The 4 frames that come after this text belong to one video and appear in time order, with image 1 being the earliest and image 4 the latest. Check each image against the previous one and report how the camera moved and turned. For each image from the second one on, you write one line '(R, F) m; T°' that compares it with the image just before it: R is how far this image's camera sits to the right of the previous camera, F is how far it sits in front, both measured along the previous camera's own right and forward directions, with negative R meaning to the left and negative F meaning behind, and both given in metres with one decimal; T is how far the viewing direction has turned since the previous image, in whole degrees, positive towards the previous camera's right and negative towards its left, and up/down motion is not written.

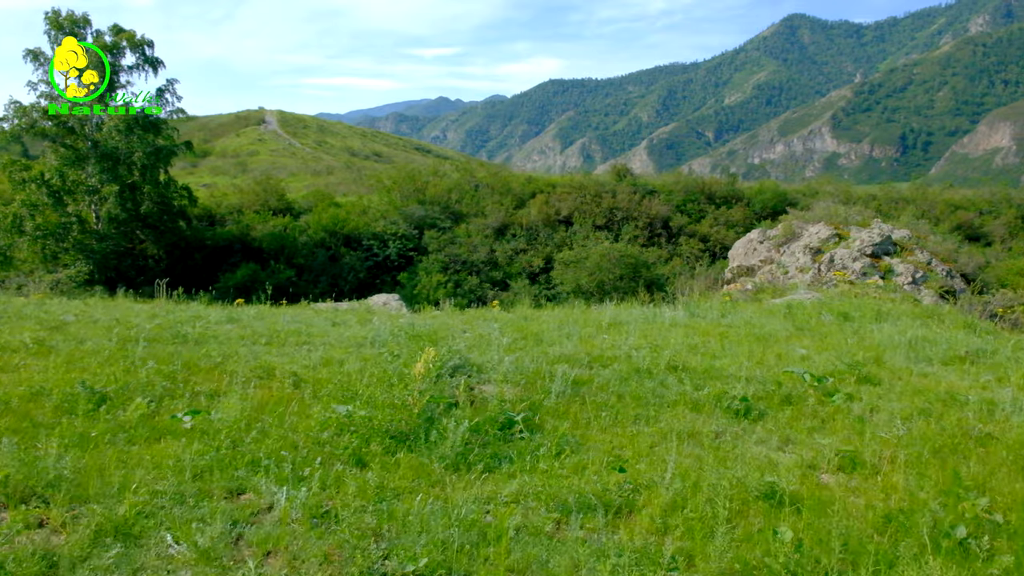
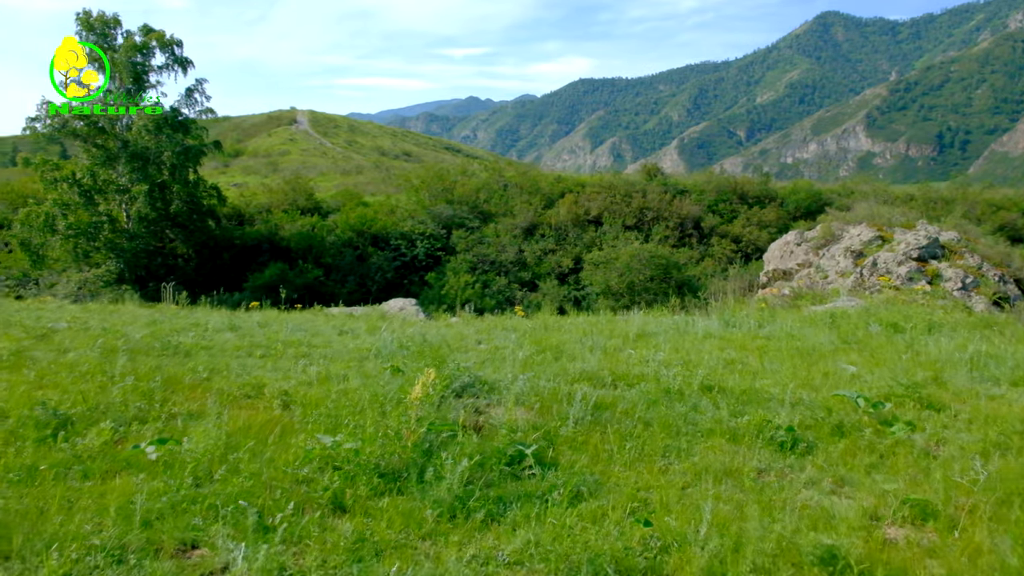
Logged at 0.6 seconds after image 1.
(+0.1, +0.5) m; -2°
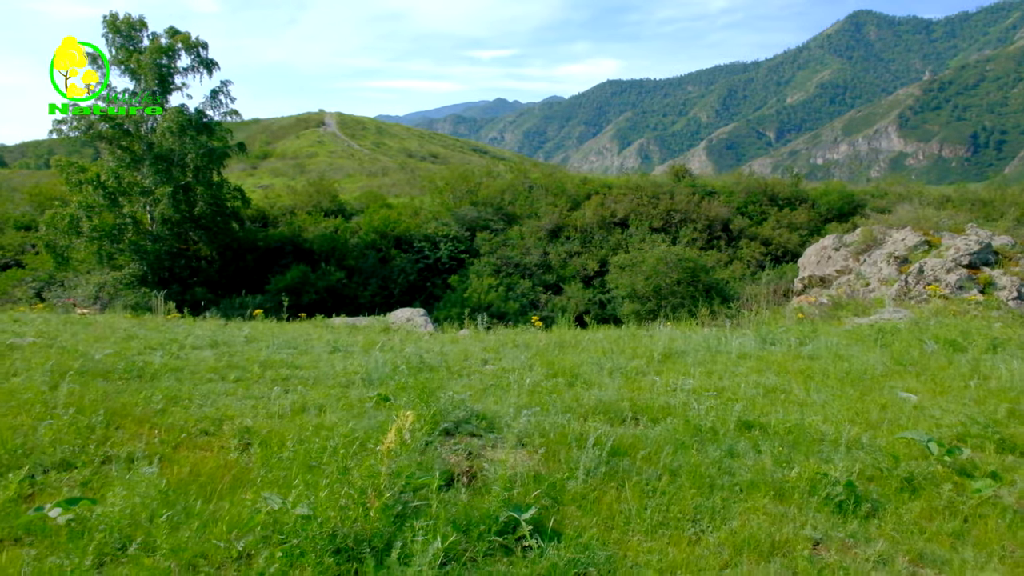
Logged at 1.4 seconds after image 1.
(+0.1, +0.7) m; -2°
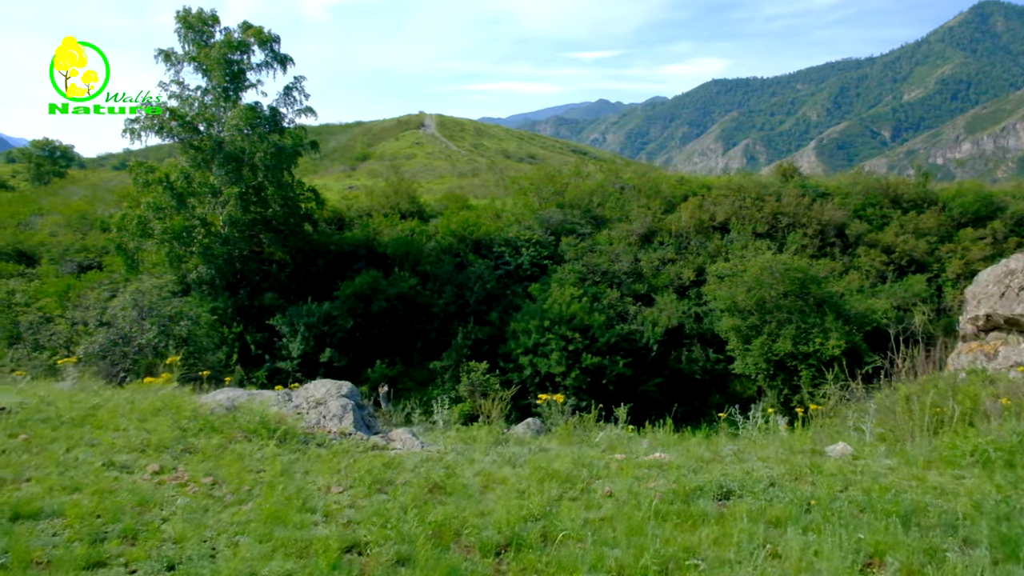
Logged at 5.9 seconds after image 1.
(+0.7, +3.9) m; -7°
